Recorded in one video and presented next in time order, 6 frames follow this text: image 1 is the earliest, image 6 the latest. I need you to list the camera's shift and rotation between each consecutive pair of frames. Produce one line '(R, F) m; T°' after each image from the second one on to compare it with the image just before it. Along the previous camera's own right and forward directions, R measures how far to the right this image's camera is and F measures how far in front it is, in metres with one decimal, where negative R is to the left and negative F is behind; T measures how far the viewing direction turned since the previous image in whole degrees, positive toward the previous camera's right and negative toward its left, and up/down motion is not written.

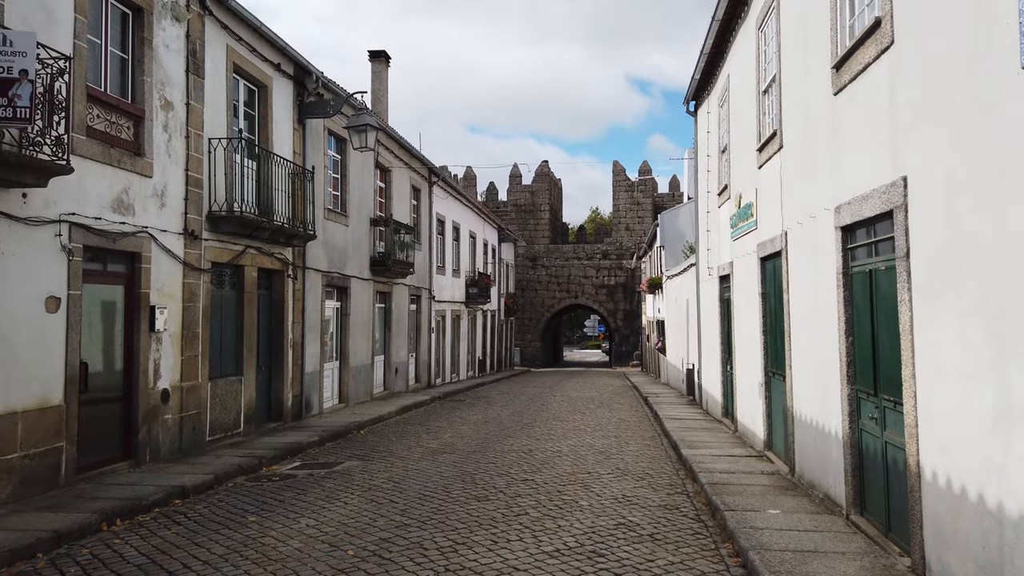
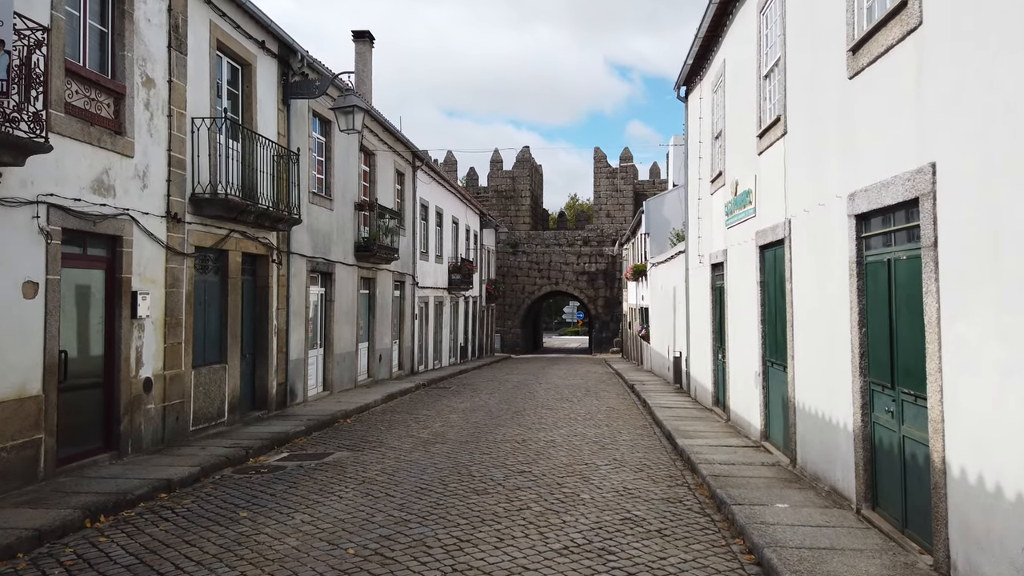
(-0.2, +0.2) m; +2°
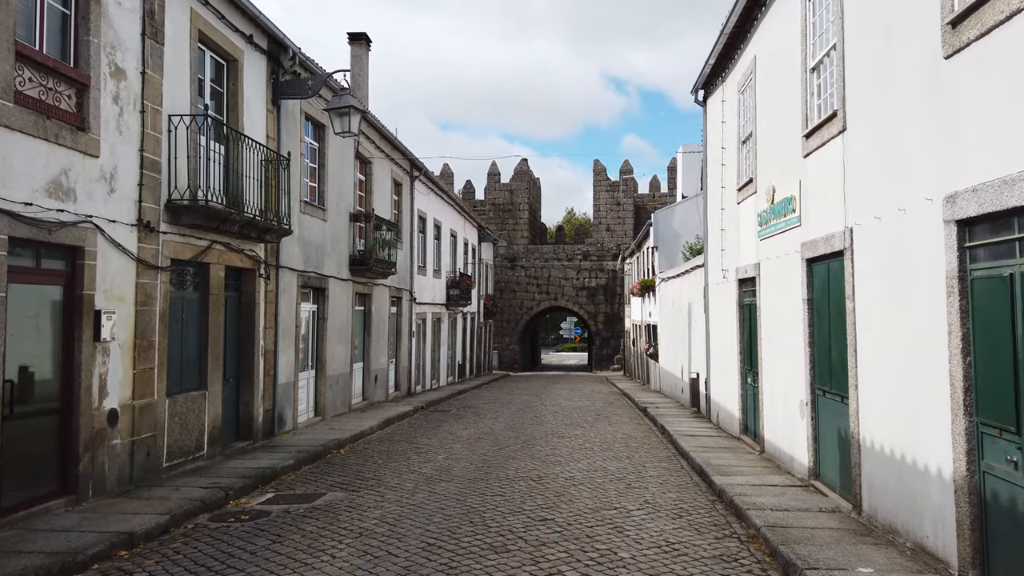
(-0.2, +1.0) m; 0°
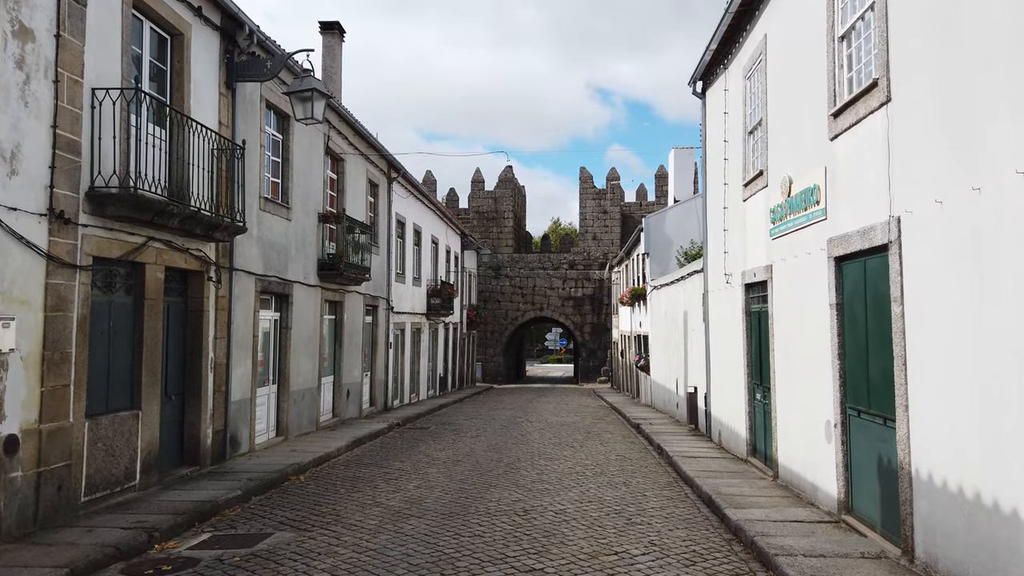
(0.0, +1.1) m; +1°
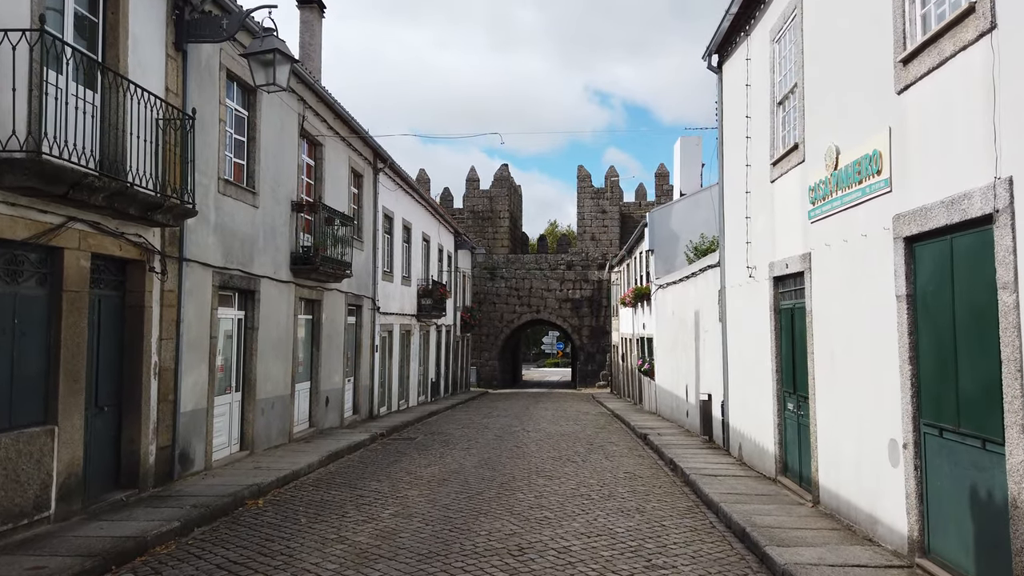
(0.0, +1.3) m; 0°
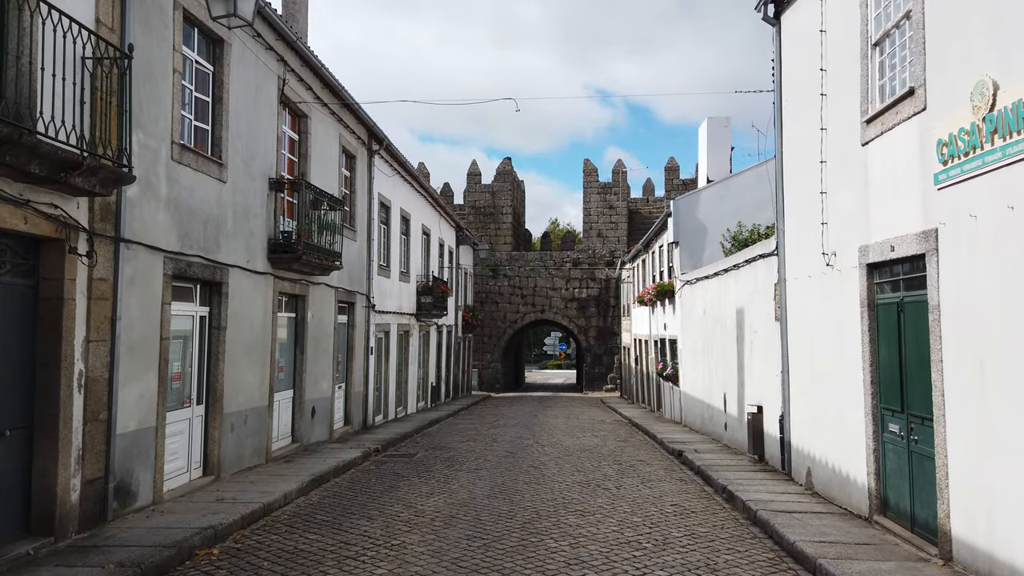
(-0.2, +1.8) m; 0°
